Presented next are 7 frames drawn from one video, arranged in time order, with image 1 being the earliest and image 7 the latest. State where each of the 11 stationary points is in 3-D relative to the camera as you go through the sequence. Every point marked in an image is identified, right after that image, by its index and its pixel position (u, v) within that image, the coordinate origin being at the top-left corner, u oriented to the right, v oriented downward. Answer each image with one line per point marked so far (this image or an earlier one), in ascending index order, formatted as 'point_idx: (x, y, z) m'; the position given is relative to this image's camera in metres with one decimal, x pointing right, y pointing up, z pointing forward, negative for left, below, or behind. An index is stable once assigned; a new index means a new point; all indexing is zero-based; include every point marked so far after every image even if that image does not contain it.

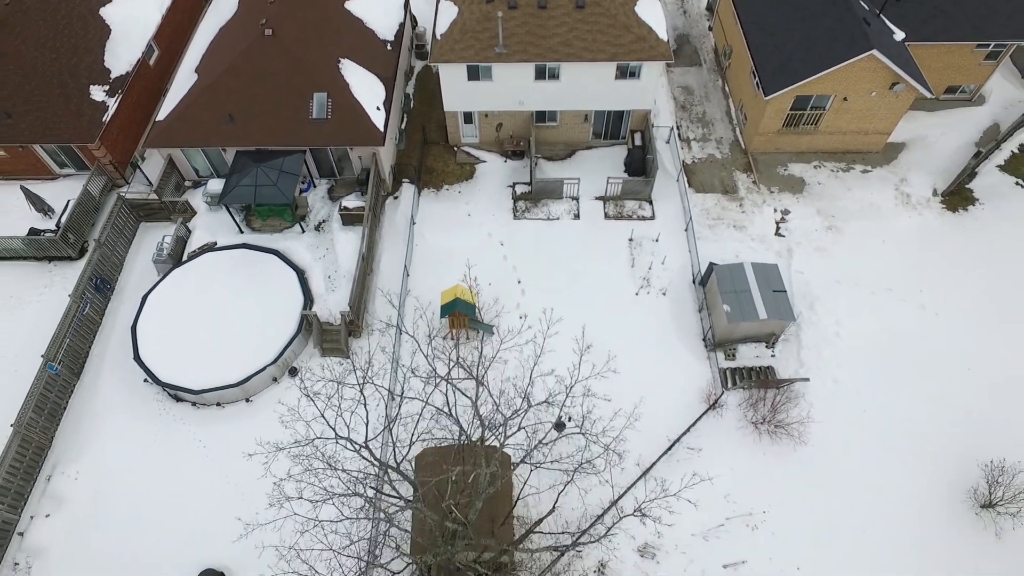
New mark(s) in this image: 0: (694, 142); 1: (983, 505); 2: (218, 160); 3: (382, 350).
0: (+5.9, +4.7, +19.8) m
1: (+10.2, -4.7, +13.1) m
2: (-8.5, +3.7, +17.9) m
3: (-3.2, -1.3, +15.5) m
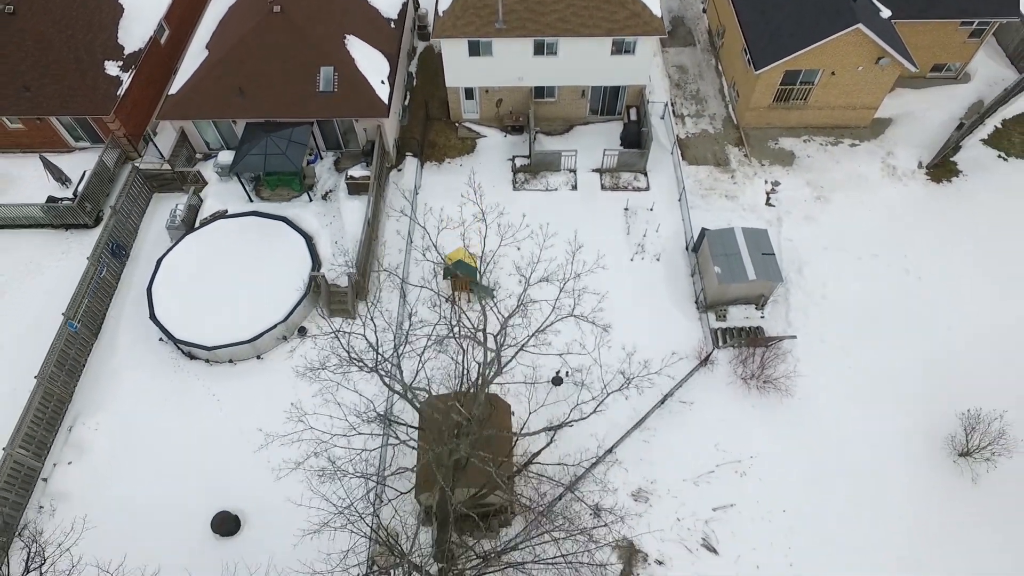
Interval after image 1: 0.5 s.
0: (+5.9, +5.7, +20.5) m
1: (+10.2, -3.8, +13.8) m
2: (-8.5, +4.6, +18.5) m
3: (-3.2, -0.4, +16.2) m
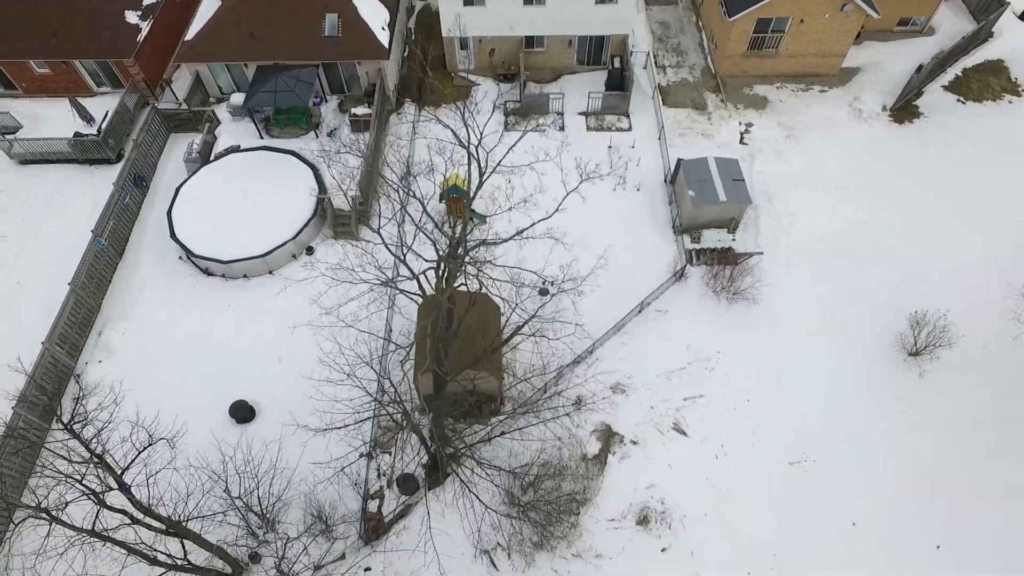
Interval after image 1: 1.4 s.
0: (+5.6, +7.8, +21.9) m
1: (+9.9, -1.6, +15.2) m
2: (-8.8, +6.8, +19.9) m
3: (-3.5, +1.8, +17.6) m
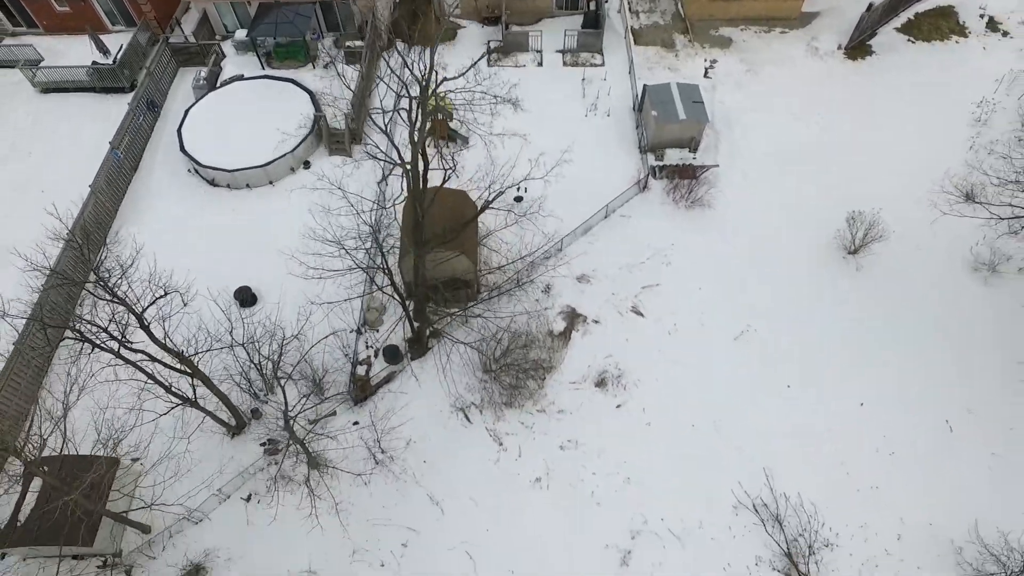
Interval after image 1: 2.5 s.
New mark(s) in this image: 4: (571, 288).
0: (+5.0, +10.5, +23.5) m
1: (+9.3, +1.1, +16.9) m
2: (-9.4, +9.5, +21.6) m
3: (-4.1, +4.5, +19.2) m
4: (+1.6, 0.0, +16.5) m
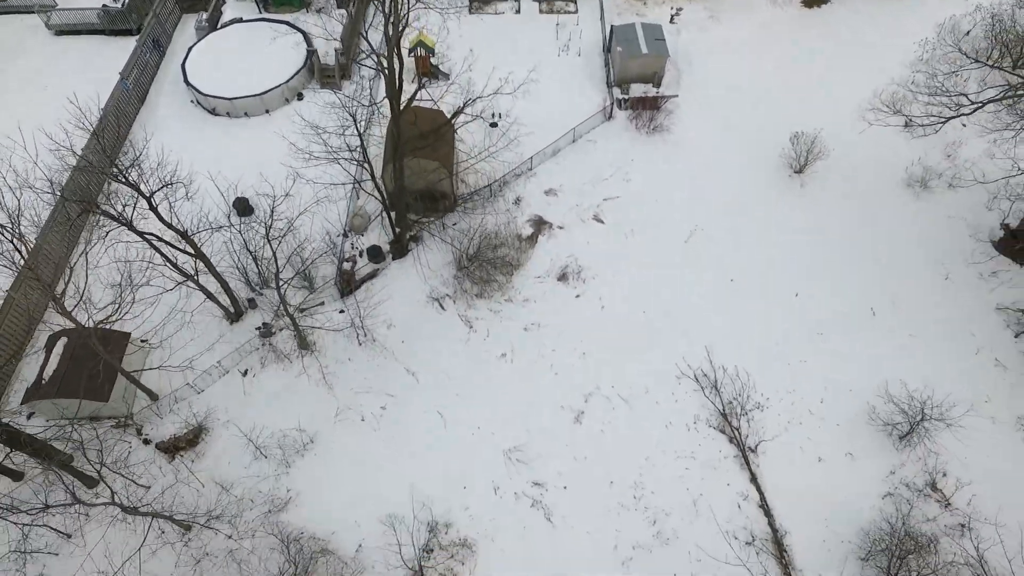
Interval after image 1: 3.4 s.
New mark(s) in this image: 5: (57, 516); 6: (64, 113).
0: (+4.2, +13.1, +25.2) m
1: (+8.5, +3.7, +18.5) m
2: (-10.2, +12.1, +23.3) m
3: (-4.9, +7.1, +20.9) m
4: (+0.8, +2.6, +18.1) m
5: (-9.7, -4.9, +13.1) m
6: (-14.4, +5.6, +19.9) m
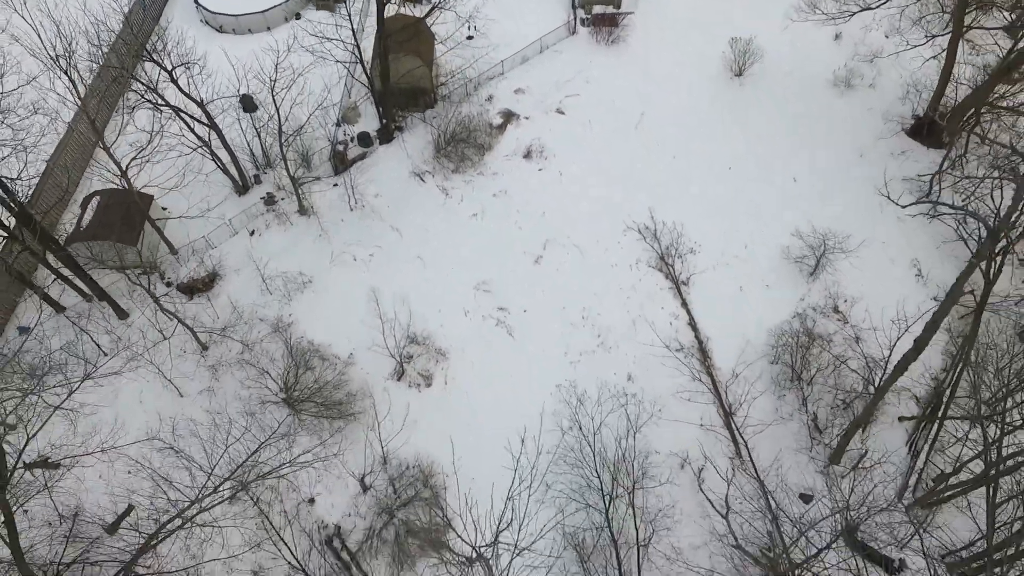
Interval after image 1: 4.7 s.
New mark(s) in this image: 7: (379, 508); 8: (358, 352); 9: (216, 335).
0: (+3.2, +17.0, +27.7) m
1: (+7.6, +7.6, +21.1) m
2: (-11.2, +15.9, +25.7) m
3: (-5.8, +10.8, +23.4) m
4: (-0.1, +6.4, +20.6) m
5: (-10.5, -1.2, +15.6) m
6: (-15.3, +9.3, +22.3) m
7: (-2.9, -4.9, +13.7) m
8: (-3.8, -1.6, +15.3) m
9: (-7.6, -1.2, +15.6) m
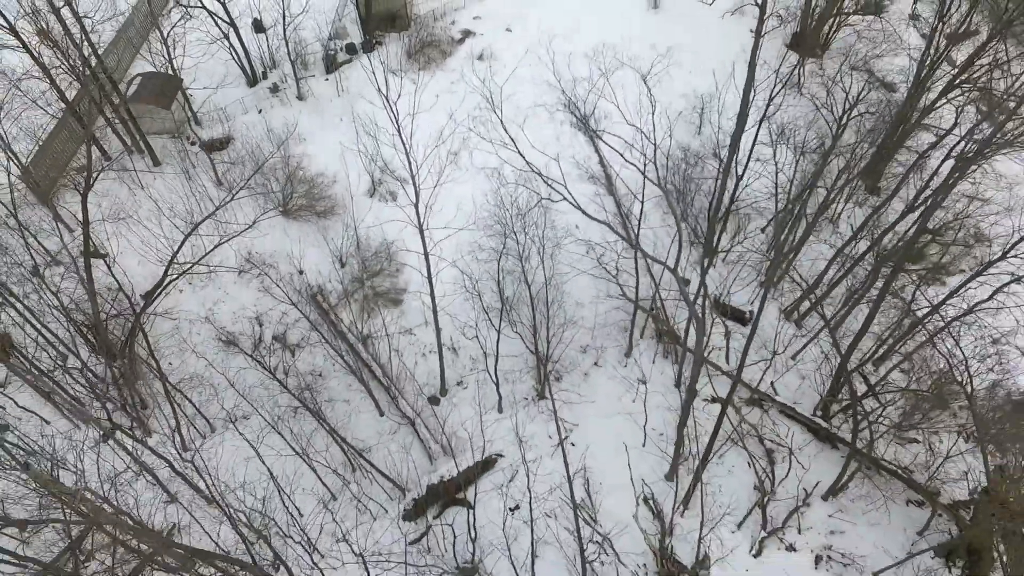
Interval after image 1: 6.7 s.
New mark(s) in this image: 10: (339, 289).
0: (+1.4, +21.2, +33.5) m
1: (+5.8, +12.3, +26.2) m
2: (-12.9, +20.2, +31.5) m
3: (-7.6, +15.4, +28.8) m
4: (-1.9, +11.1, +25.7) m
5: (-12.2, +3.9, +20.1) m
6: (-17.0, +13.8, +27.6) m
7: (-4.6, +0.4, +17.9) m
8: (-5.5, +3.5, +19.8) m
9: (-9.3, +3.9, +20.1) m
10: (-5.0, 0.0, +17.9) m
